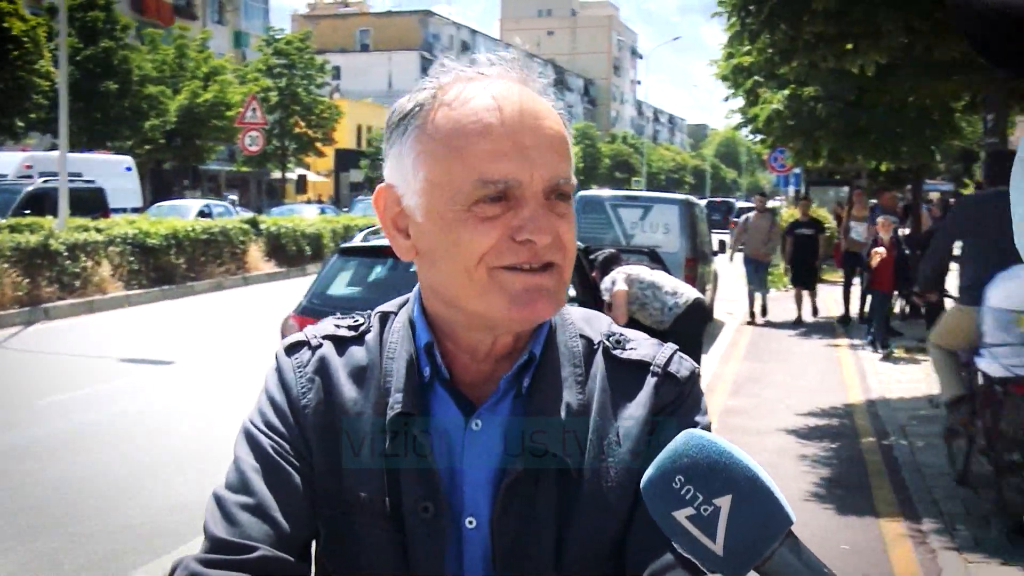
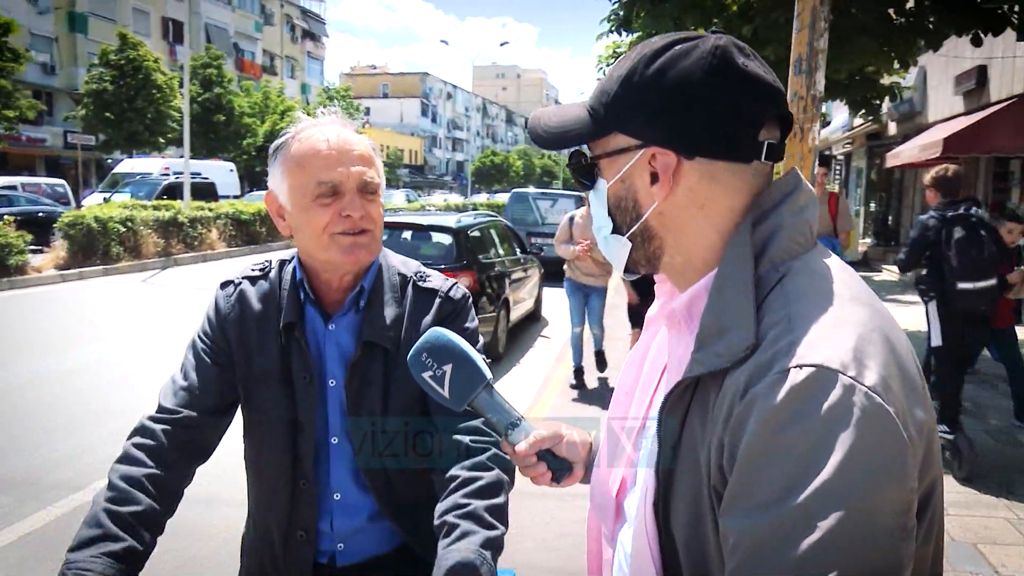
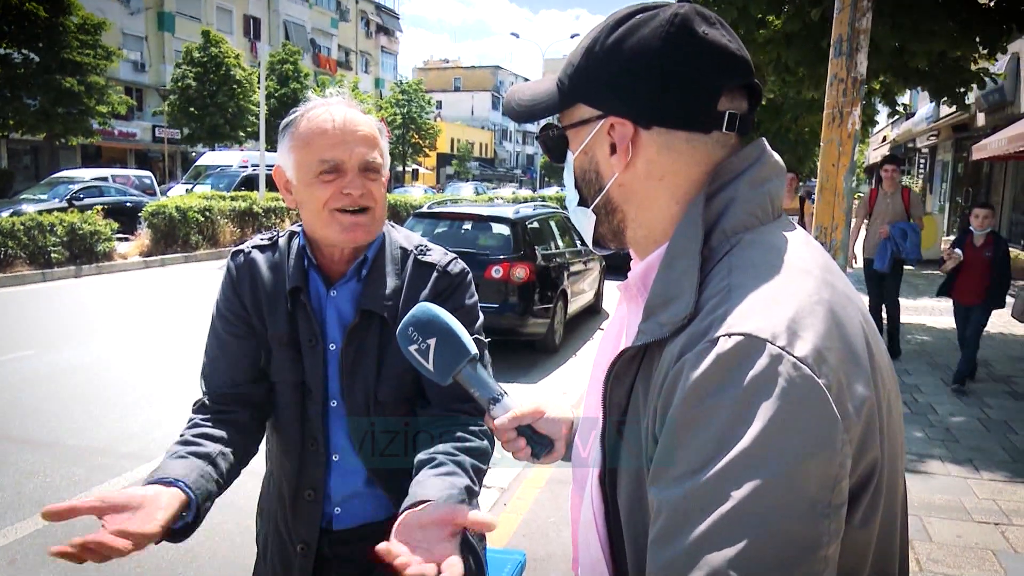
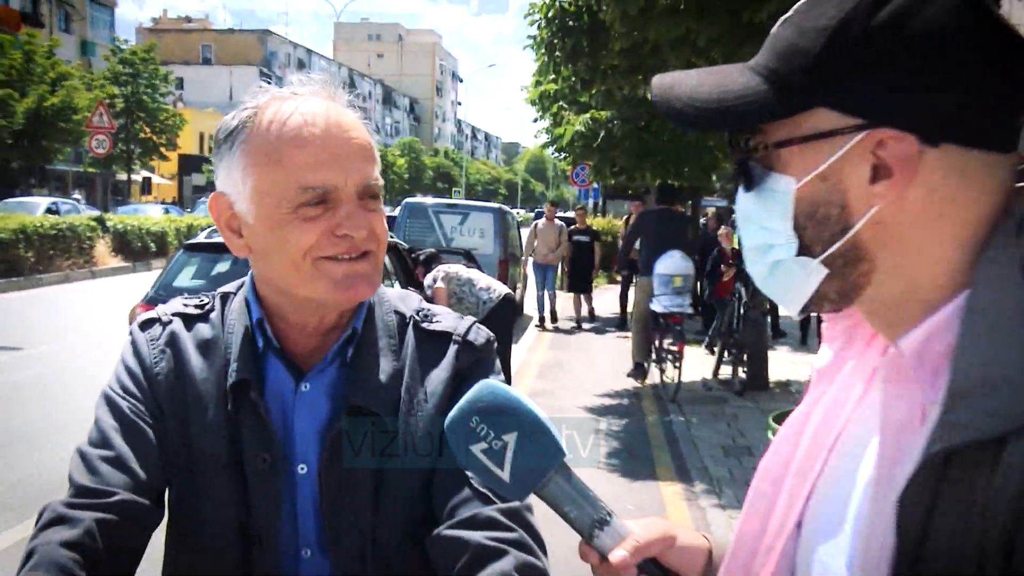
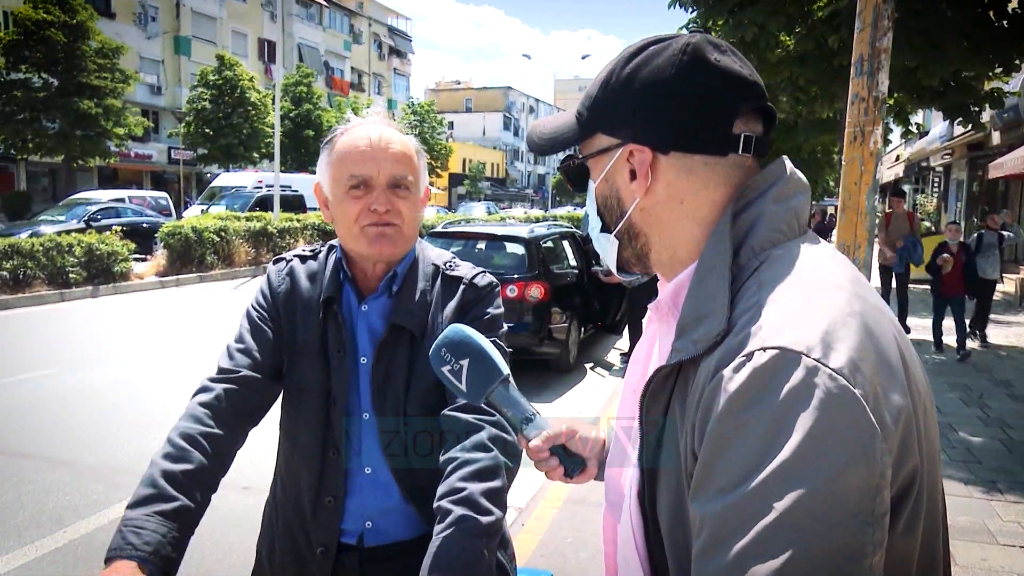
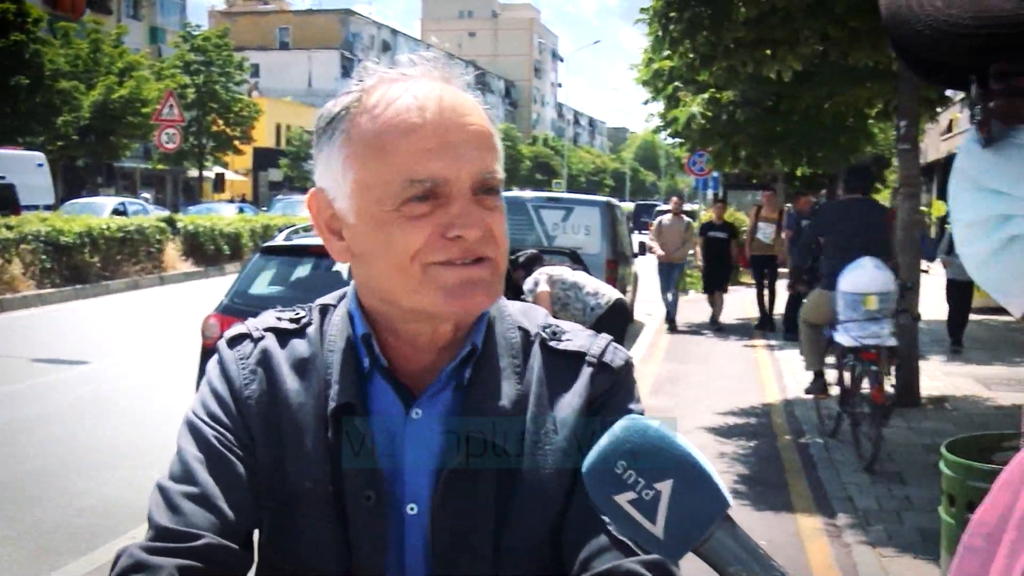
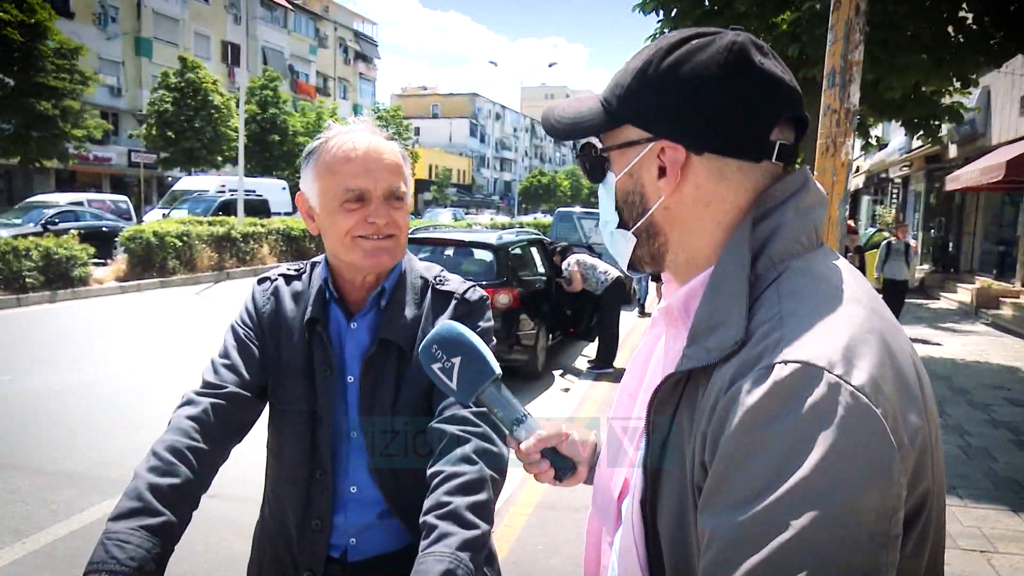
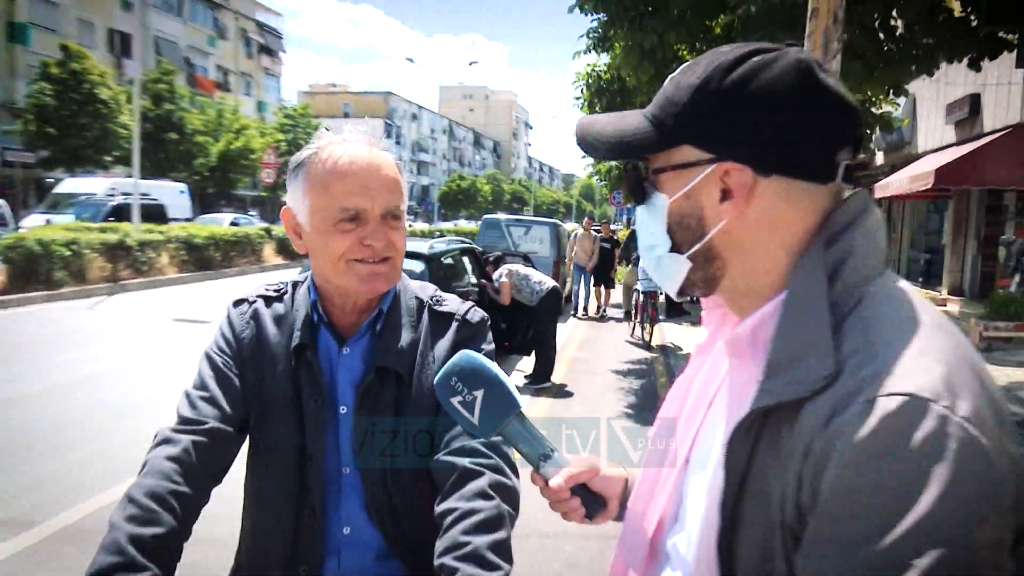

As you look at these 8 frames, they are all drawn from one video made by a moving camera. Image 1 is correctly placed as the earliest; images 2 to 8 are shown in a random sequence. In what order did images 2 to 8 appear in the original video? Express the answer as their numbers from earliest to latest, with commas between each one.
6, 4, 8, 7, 5, 3, 2
